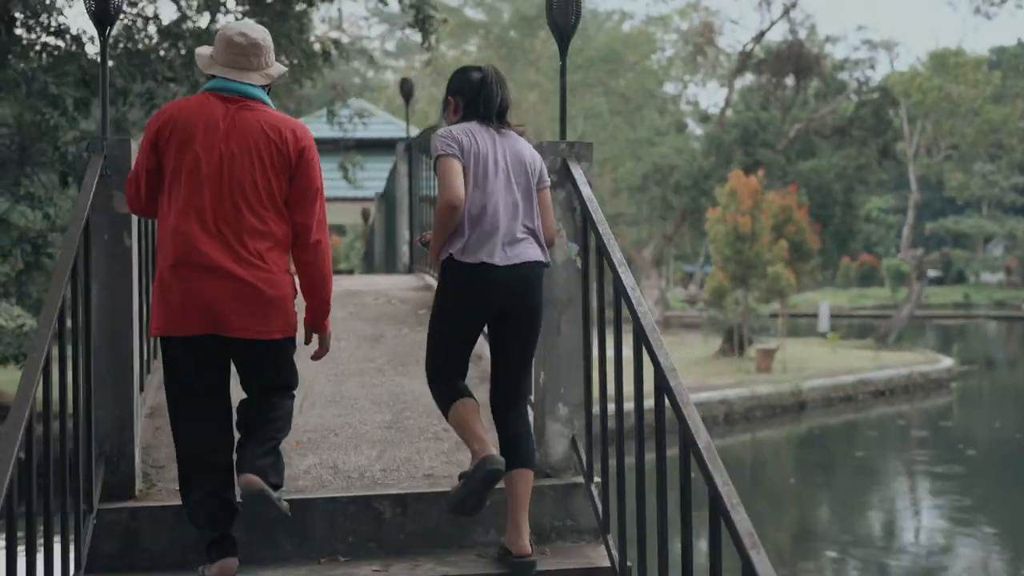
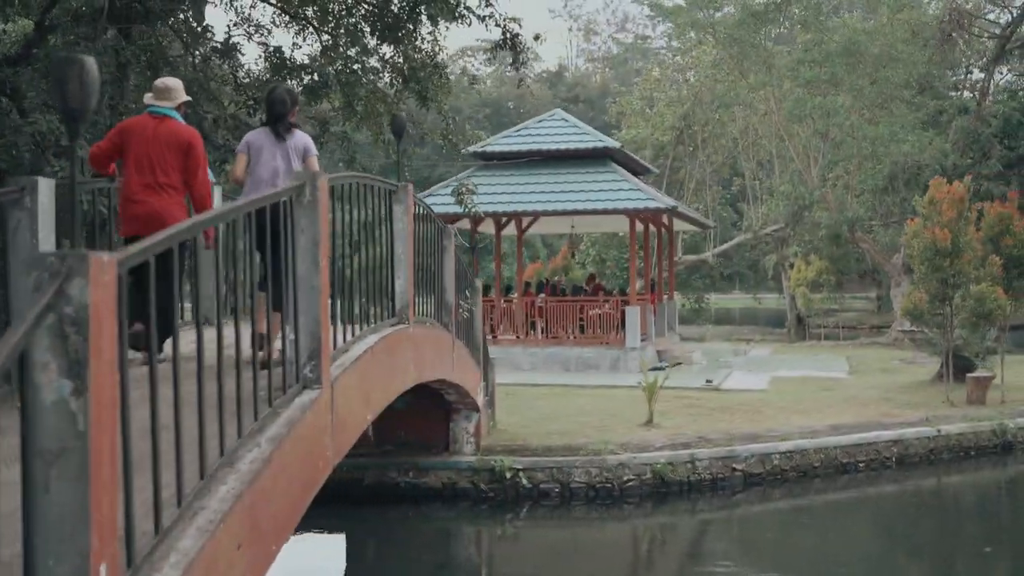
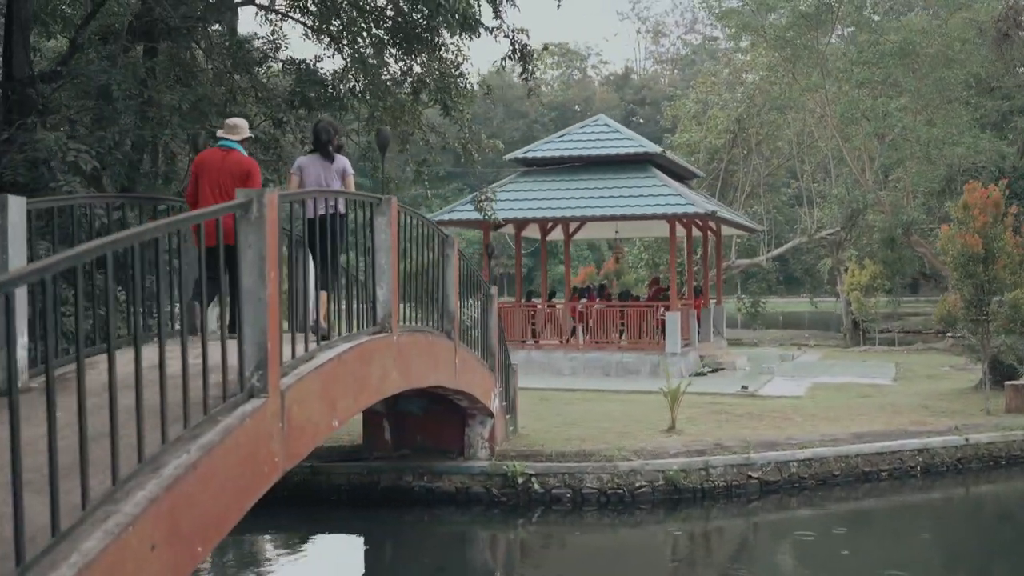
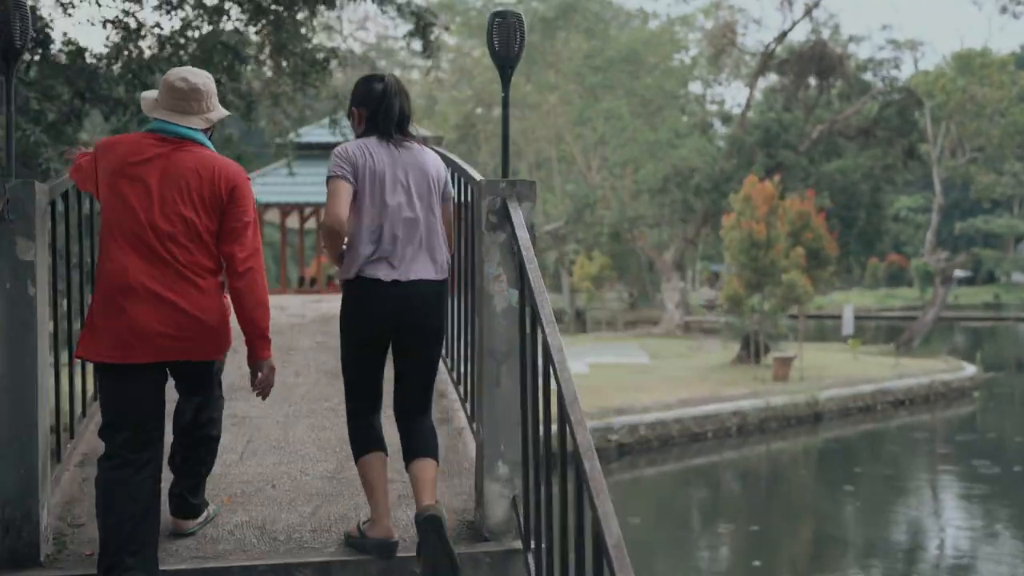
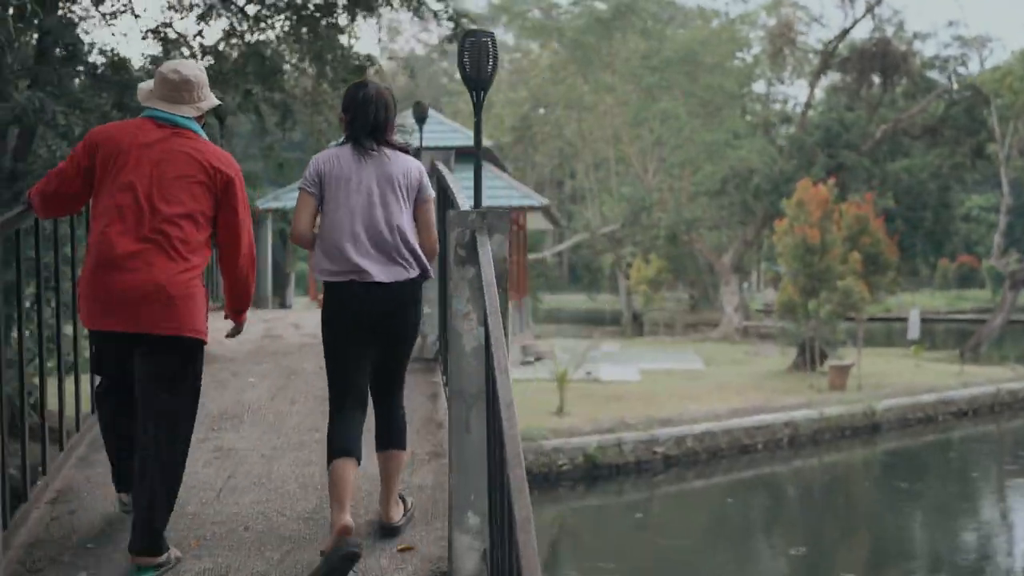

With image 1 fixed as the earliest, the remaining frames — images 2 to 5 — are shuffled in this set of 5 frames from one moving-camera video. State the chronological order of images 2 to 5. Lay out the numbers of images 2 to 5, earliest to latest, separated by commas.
4, 5, 2, 3
